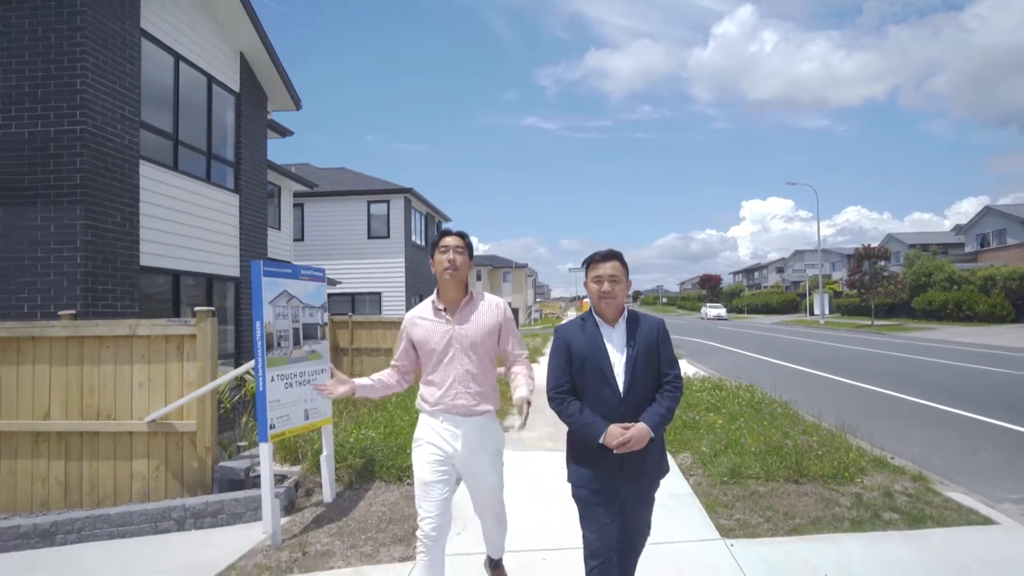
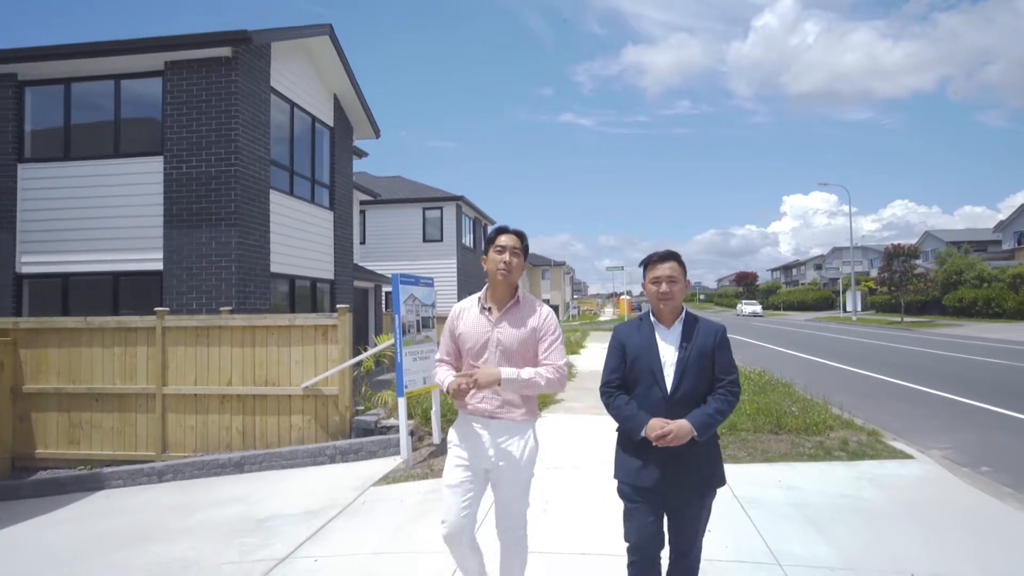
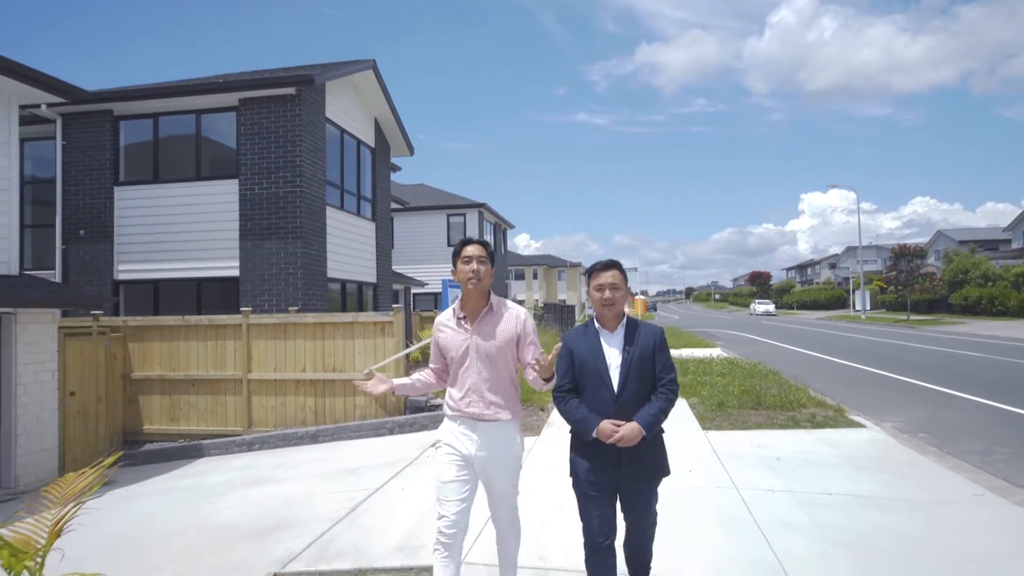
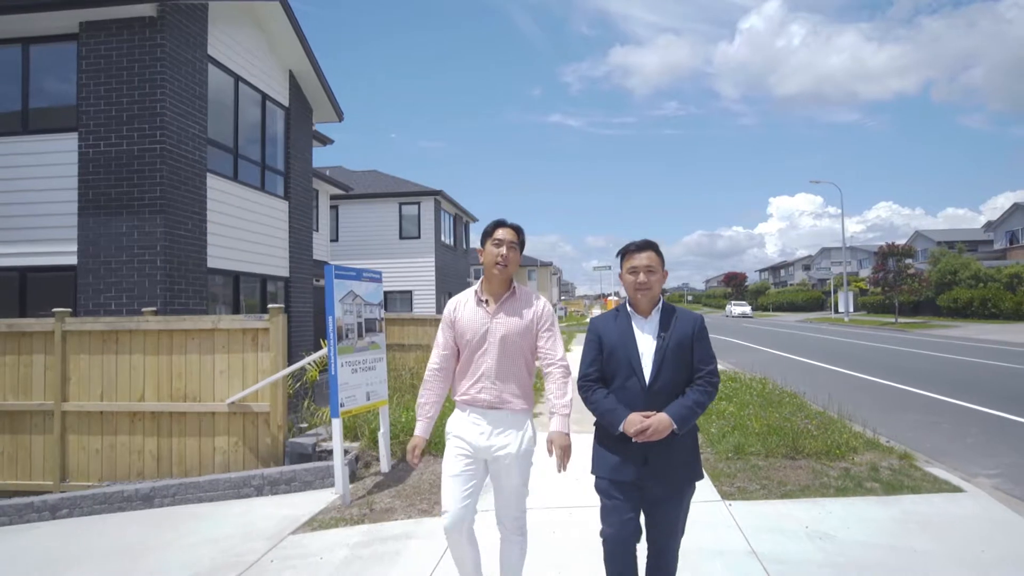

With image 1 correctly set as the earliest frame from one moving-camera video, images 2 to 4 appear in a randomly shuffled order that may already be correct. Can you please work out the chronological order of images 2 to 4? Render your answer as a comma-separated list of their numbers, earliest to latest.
4, 2, 3
